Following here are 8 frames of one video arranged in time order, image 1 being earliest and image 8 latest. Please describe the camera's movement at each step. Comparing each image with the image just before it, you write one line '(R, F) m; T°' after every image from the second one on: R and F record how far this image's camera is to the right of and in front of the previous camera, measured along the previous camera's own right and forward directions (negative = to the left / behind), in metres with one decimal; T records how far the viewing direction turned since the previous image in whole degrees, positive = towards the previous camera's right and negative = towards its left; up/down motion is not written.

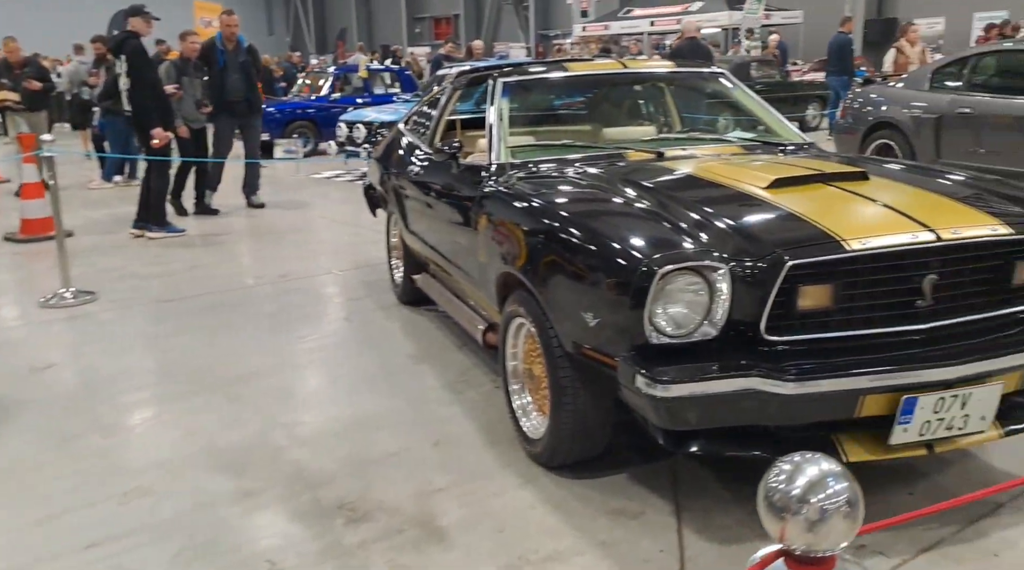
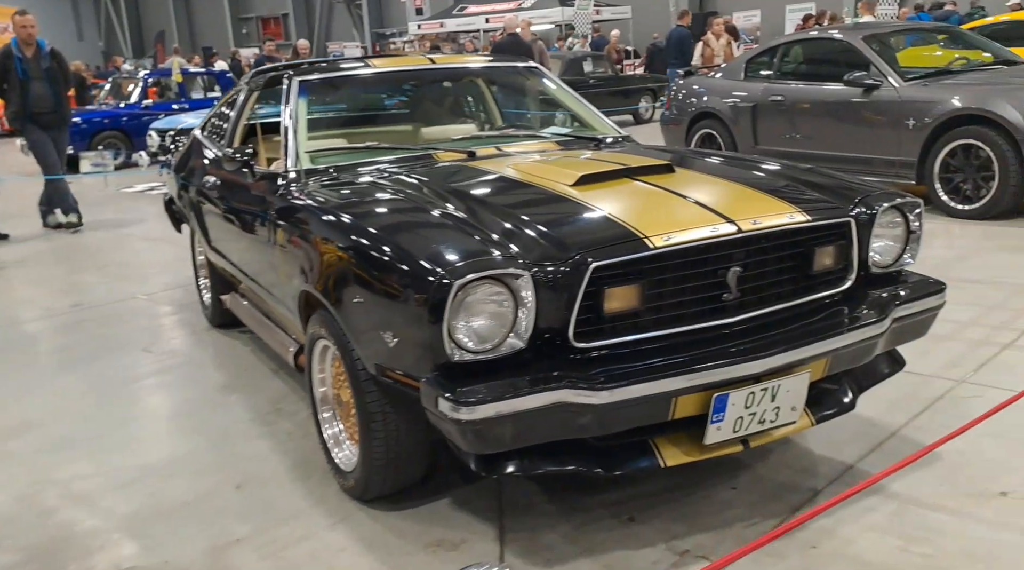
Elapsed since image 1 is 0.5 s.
(+0.2, +0.2) m; +9°
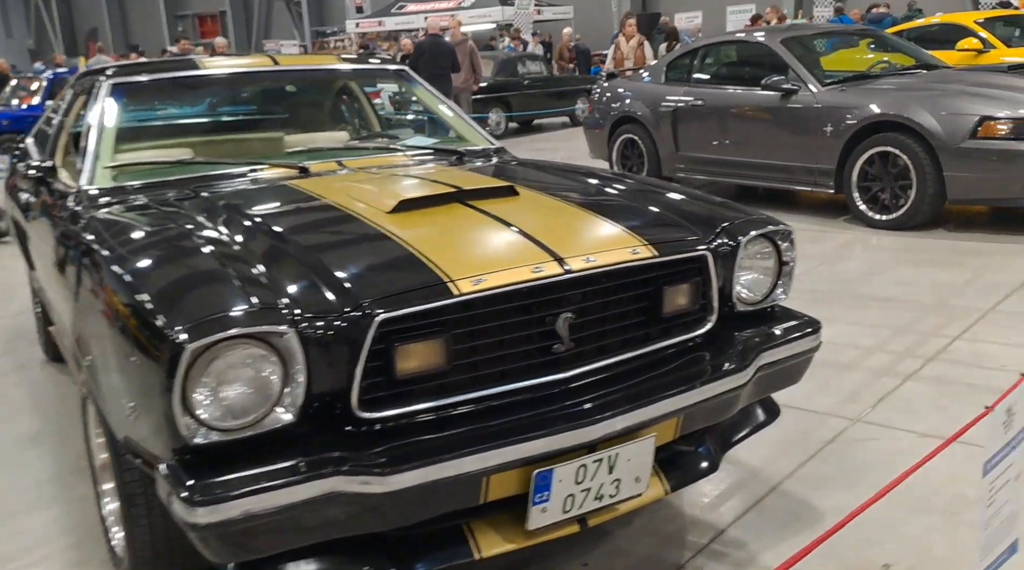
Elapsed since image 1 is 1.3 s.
(+0.4, +0.4) m; +3°
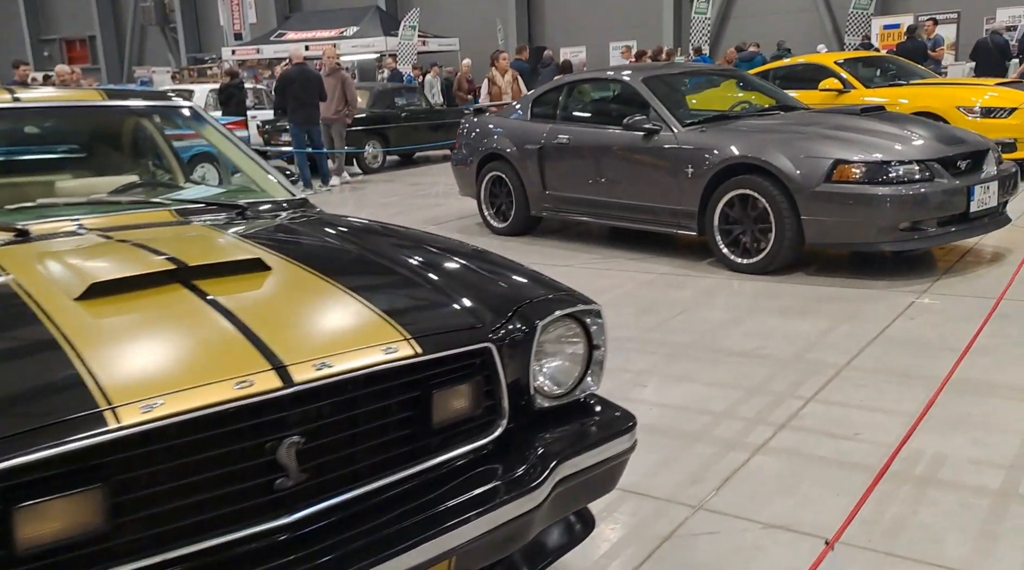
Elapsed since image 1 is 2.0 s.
(+0.3, +0.4) m; +7°
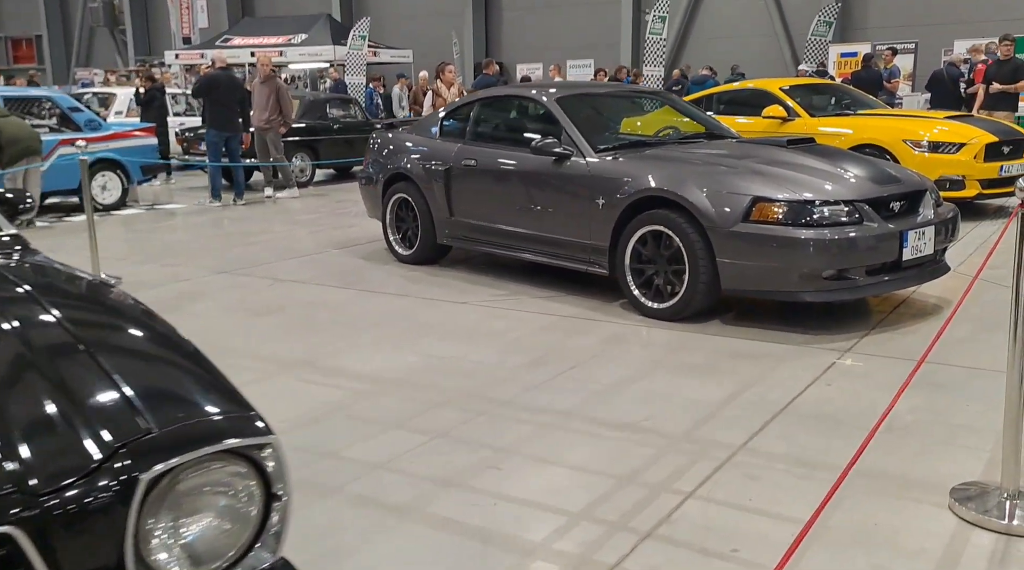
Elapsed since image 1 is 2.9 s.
(+0.5, +0.7) m; +2°
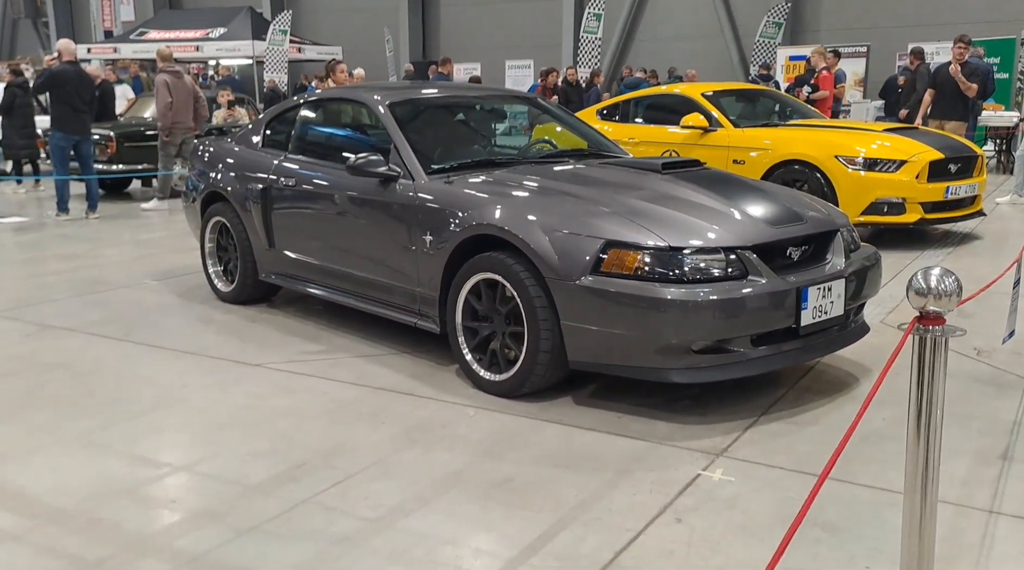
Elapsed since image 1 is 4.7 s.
(+0.8, +1.3) m; +2°
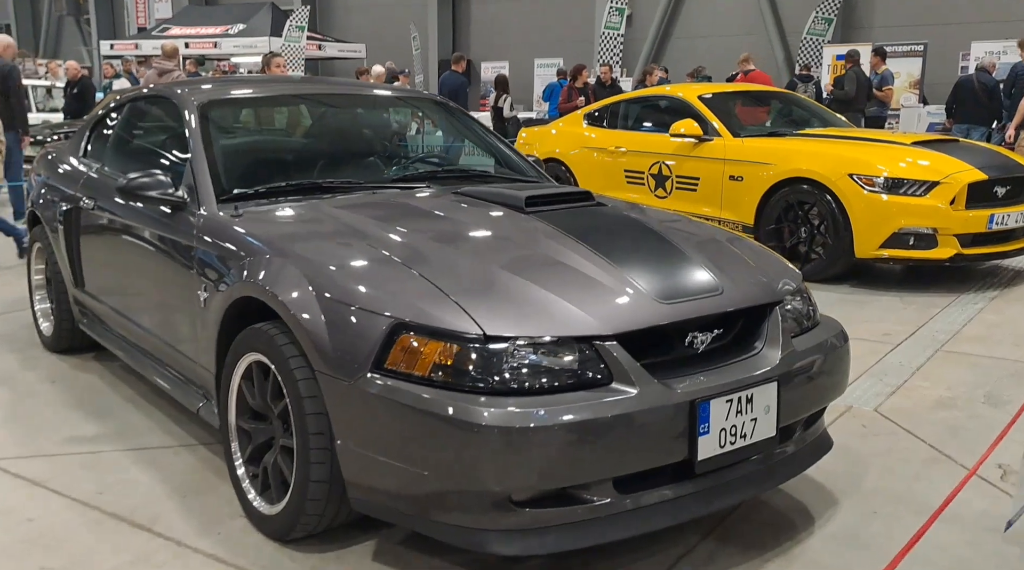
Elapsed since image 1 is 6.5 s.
(+0.9, +1.4) m; -4°
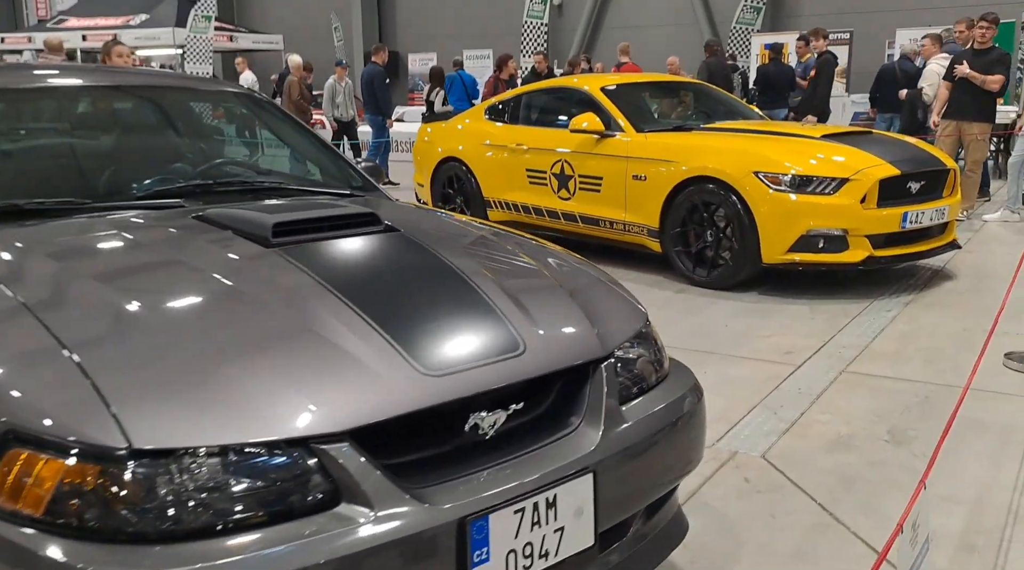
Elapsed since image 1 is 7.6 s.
(+0.5, +0.8) m; +3°
